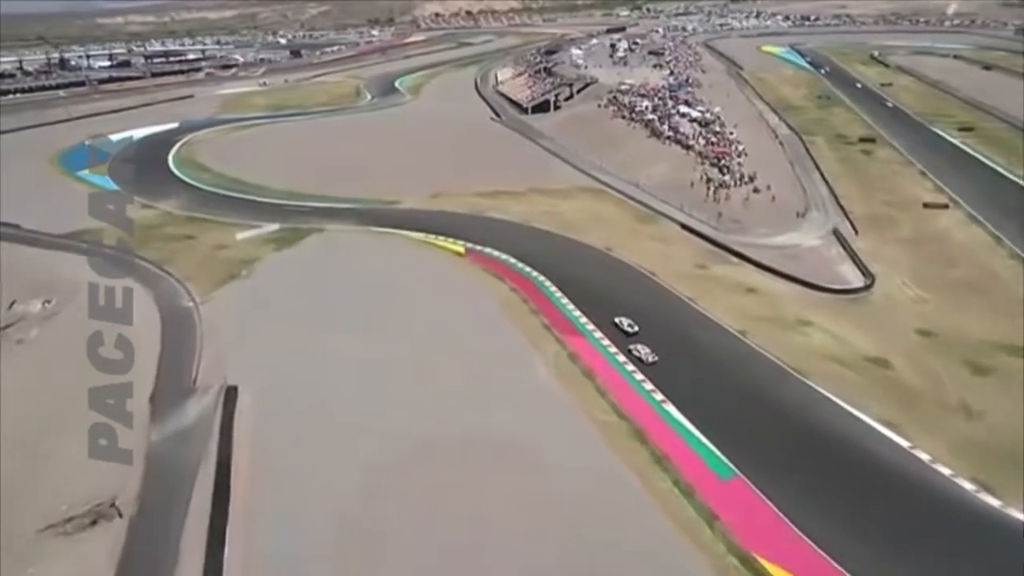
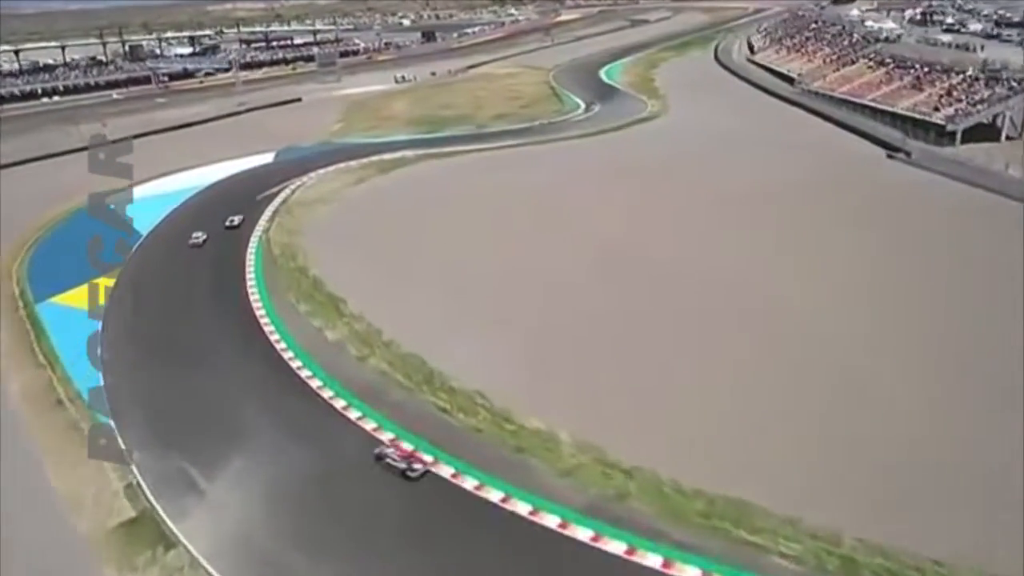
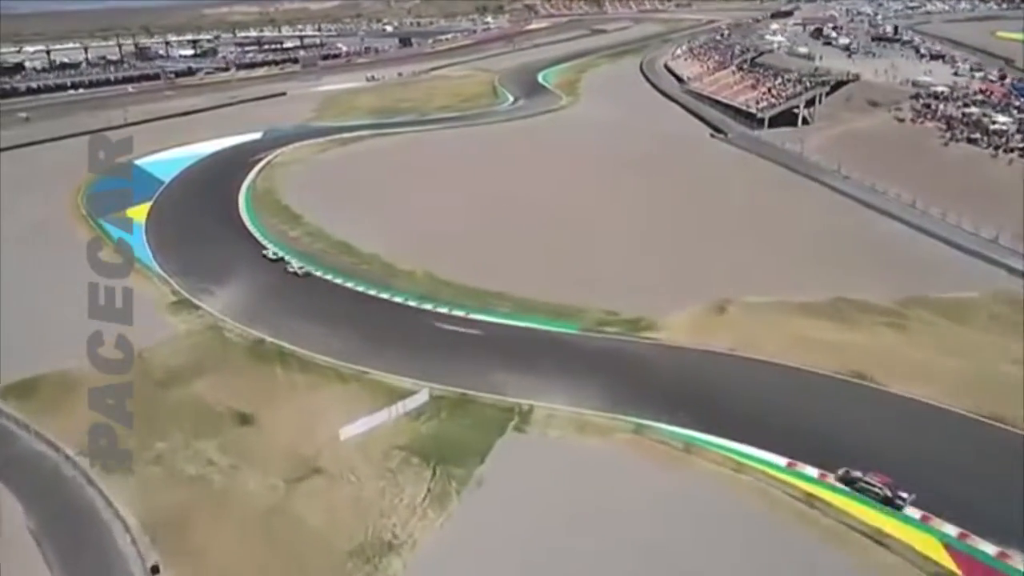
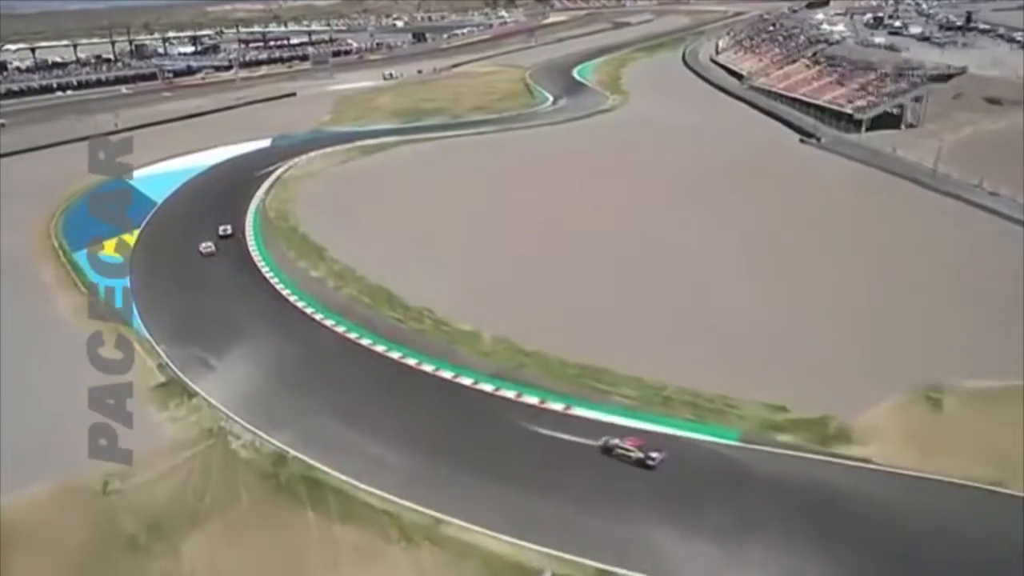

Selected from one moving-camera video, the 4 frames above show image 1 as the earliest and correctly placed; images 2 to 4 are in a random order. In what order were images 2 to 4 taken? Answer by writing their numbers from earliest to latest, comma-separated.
3, 4, 2
